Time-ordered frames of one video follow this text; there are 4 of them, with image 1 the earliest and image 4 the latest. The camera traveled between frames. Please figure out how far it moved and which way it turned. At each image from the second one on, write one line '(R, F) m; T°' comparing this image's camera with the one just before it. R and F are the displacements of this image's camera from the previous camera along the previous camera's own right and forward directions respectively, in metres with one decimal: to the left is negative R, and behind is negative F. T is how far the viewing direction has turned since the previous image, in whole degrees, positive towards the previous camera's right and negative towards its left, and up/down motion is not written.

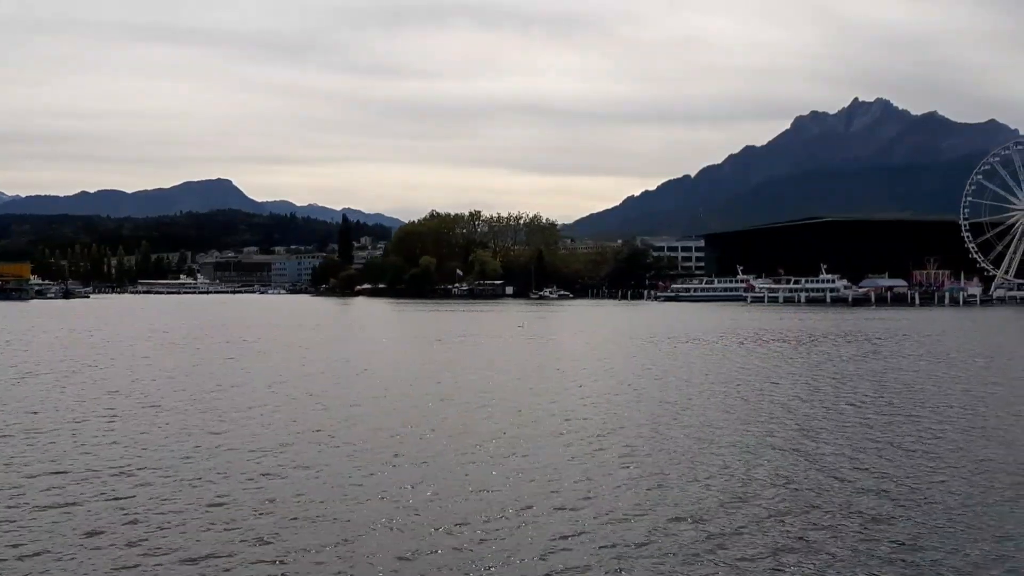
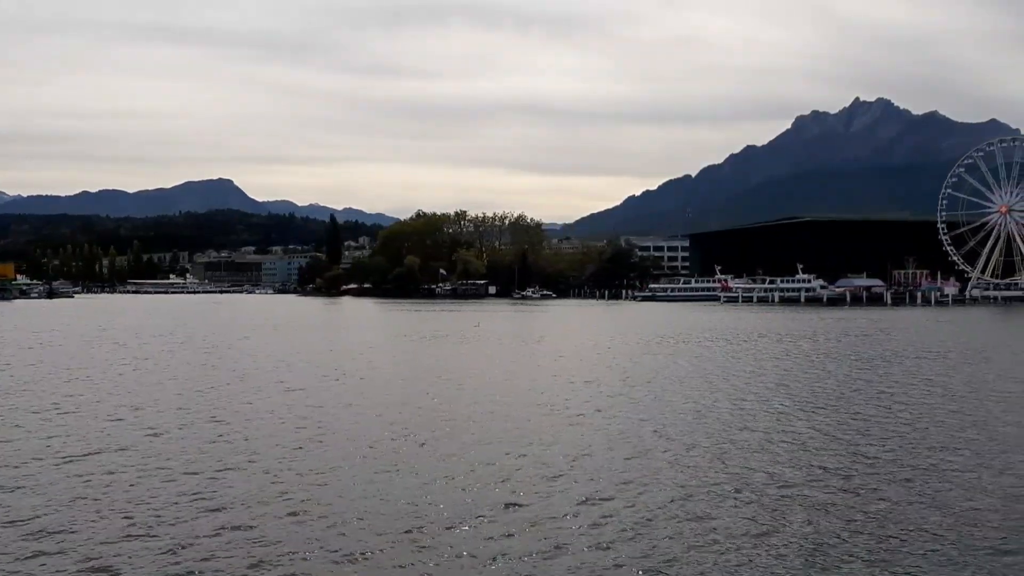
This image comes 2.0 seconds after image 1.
(+1.5, +0.1) m; 0°
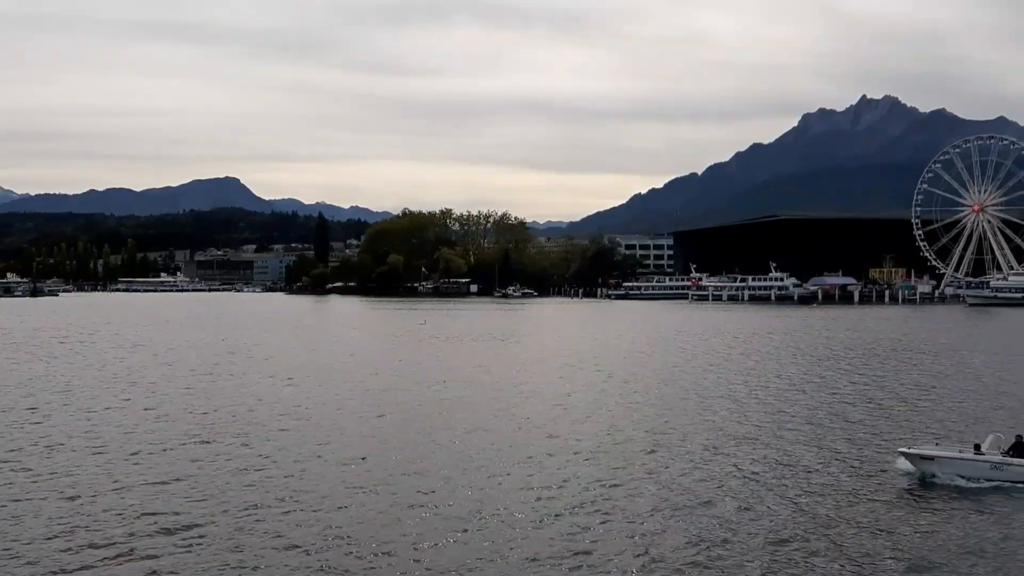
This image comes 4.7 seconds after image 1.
(+1.8, -0.1) m; 0°
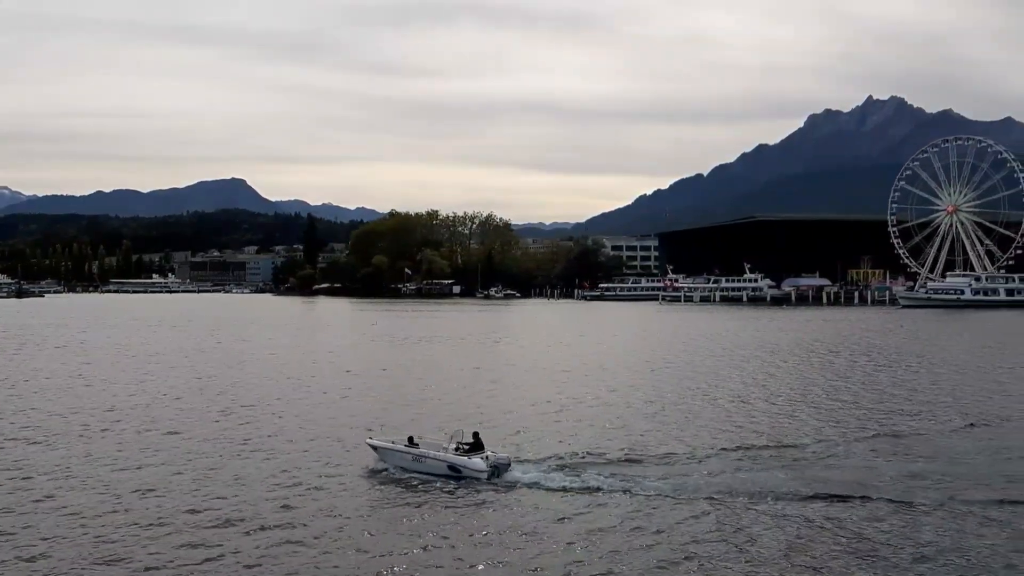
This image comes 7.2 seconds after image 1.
(+1.7, 0.0) m; 0°
